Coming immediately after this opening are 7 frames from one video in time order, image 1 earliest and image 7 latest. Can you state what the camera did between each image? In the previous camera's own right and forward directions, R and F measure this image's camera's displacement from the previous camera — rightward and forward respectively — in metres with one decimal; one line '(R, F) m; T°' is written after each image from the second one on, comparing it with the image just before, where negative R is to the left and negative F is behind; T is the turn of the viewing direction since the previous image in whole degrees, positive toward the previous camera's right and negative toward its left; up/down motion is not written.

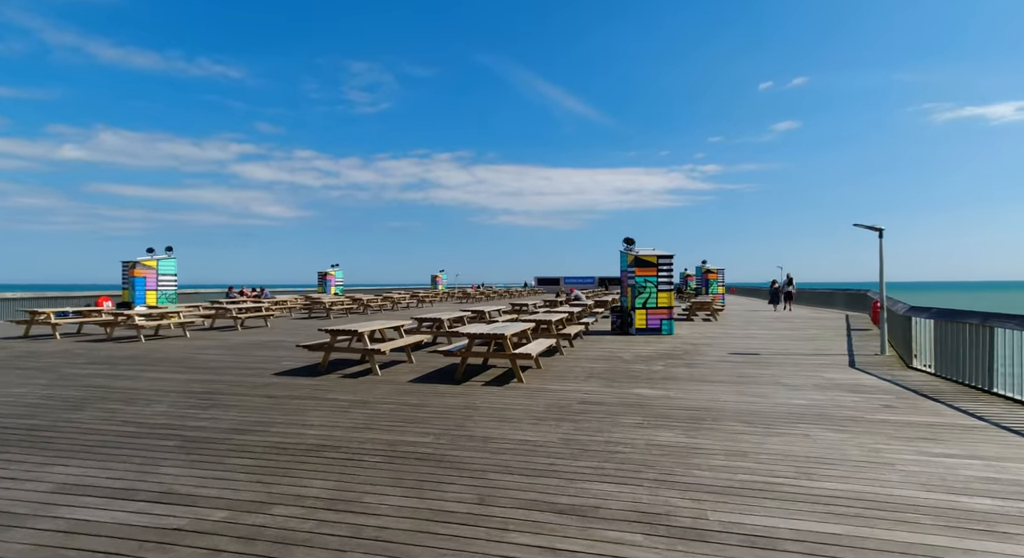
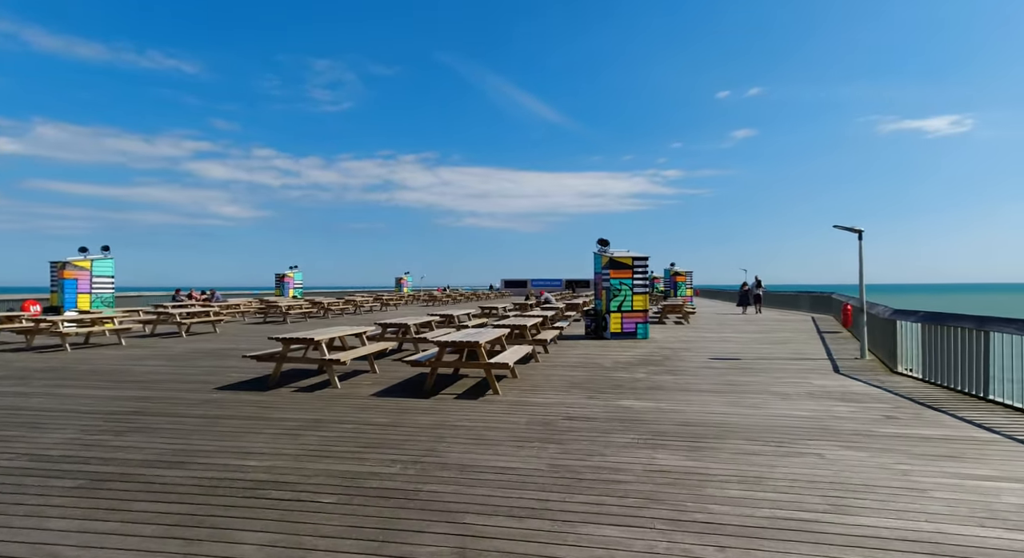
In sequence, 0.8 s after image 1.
(-0.1, +0.6) m; +4°
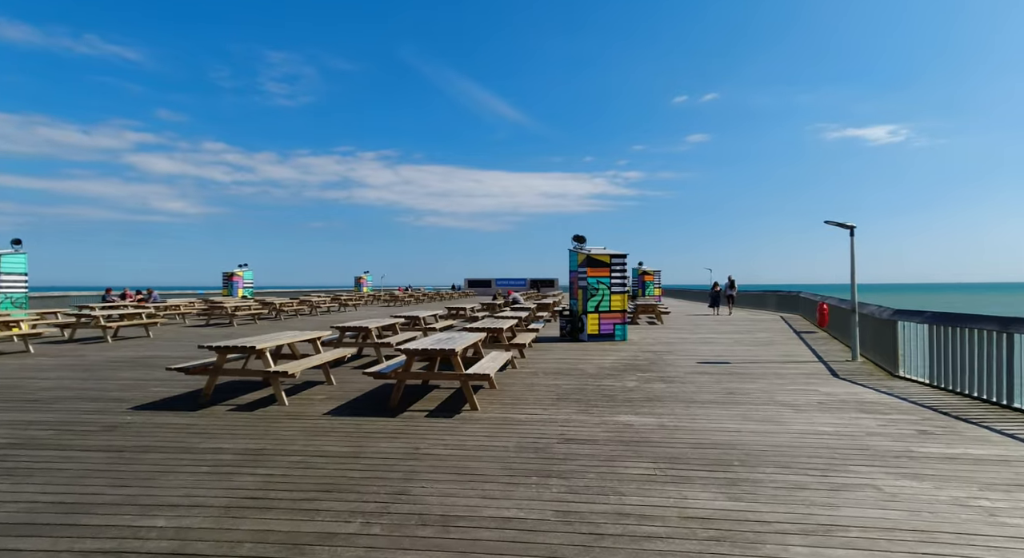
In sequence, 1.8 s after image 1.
(-0.2, +0.8) m; +4°
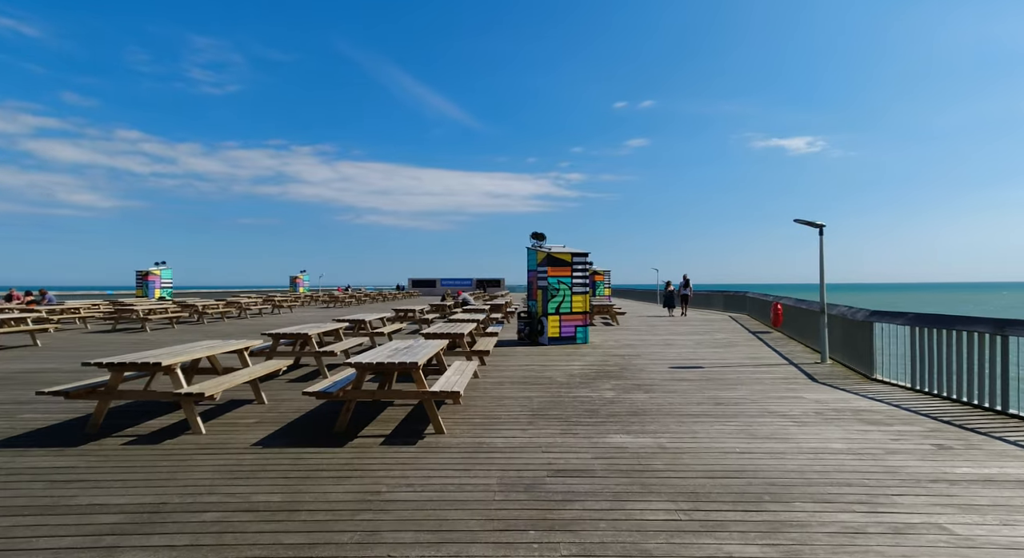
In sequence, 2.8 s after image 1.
(-0.3, +0.8) m; +6°
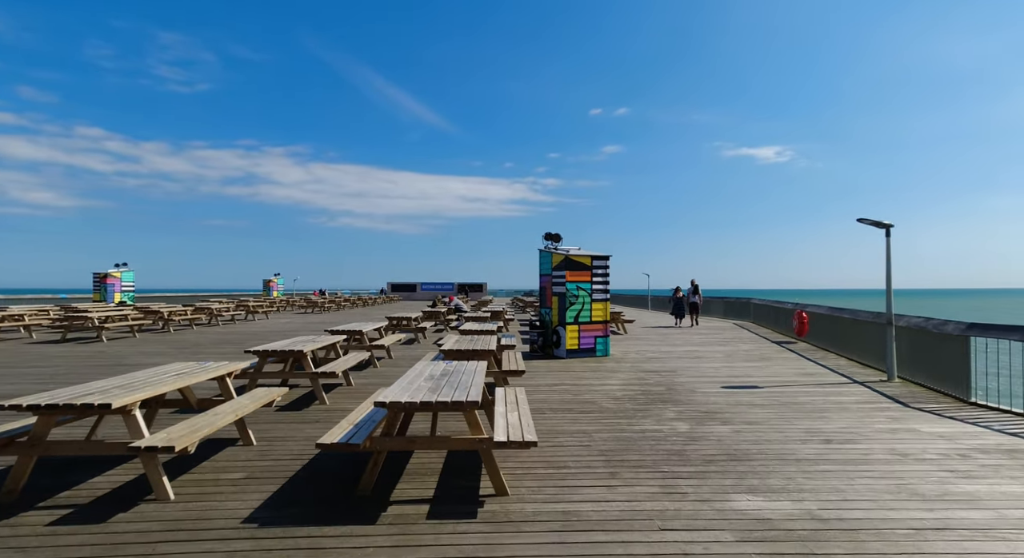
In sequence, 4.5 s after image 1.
(-0.7, +1.2) m; +3°
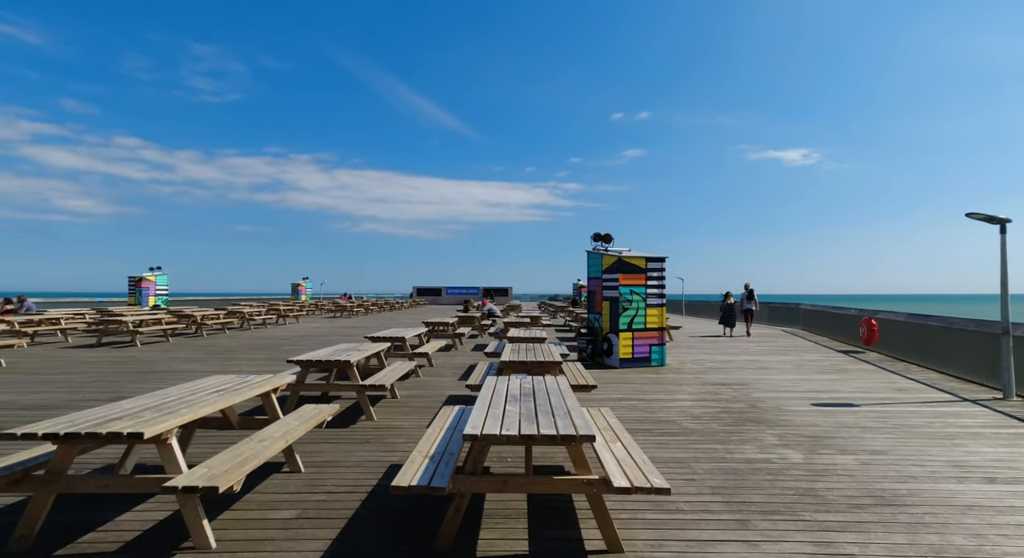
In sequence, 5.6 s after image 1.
(-0.5, +0.6) m; -2°
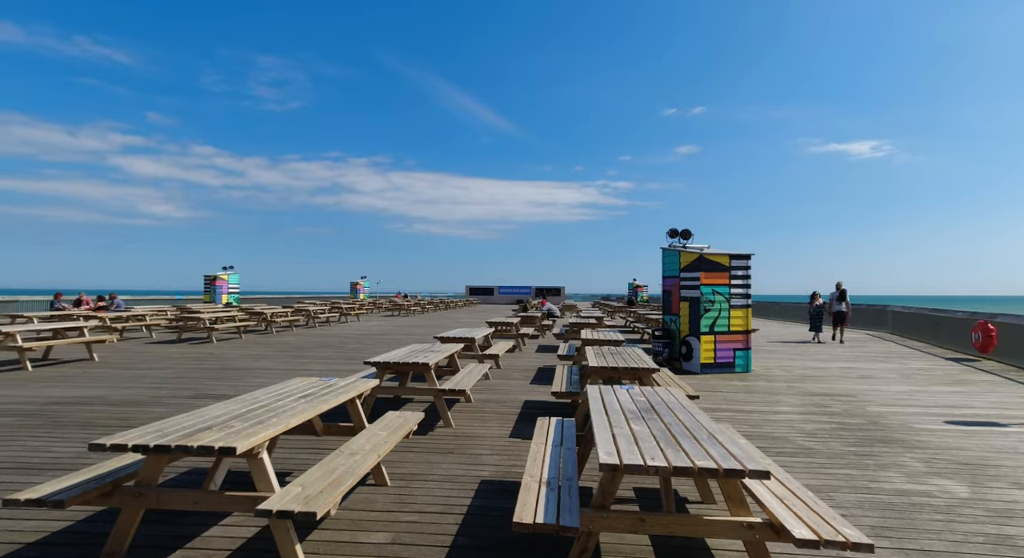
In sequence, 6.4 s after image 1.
(-0.4, +0.4) m; -5°
